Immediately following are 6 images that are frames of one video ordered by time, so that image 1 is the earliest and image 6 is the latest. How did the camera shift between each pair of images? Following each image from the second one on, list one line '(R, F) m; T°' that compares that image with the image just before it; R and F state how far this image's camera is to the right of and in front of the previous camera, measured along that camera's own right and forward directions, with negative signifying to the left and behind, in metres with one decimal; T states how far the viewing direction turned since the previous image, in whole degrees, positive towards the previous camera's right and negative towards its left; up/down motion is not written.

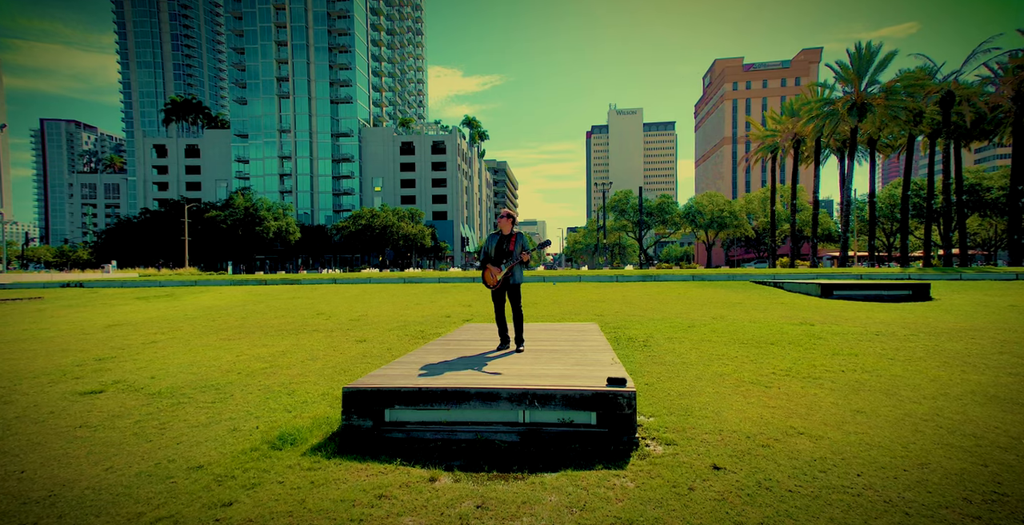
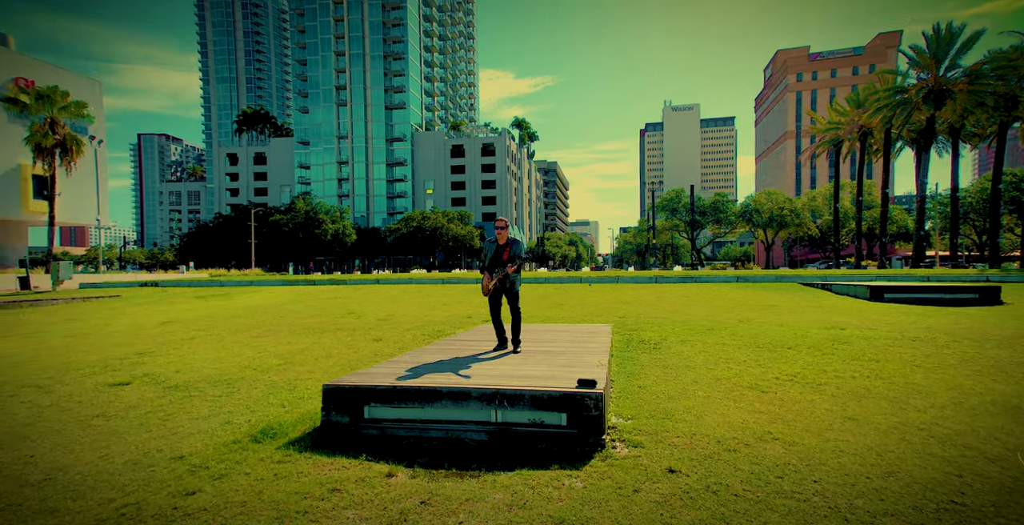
(+0.8, 0.0) m; -6°
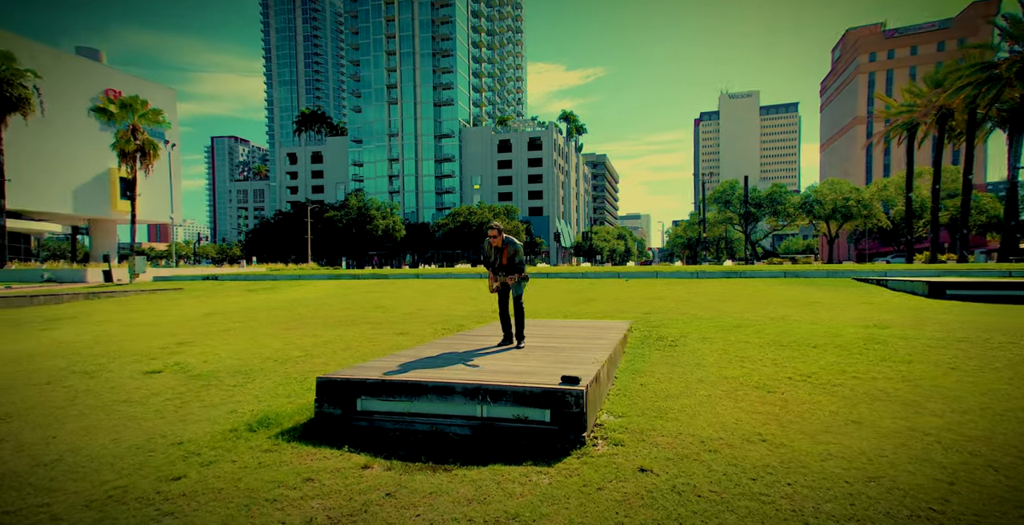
(+0.7, +0.1) m; -6°
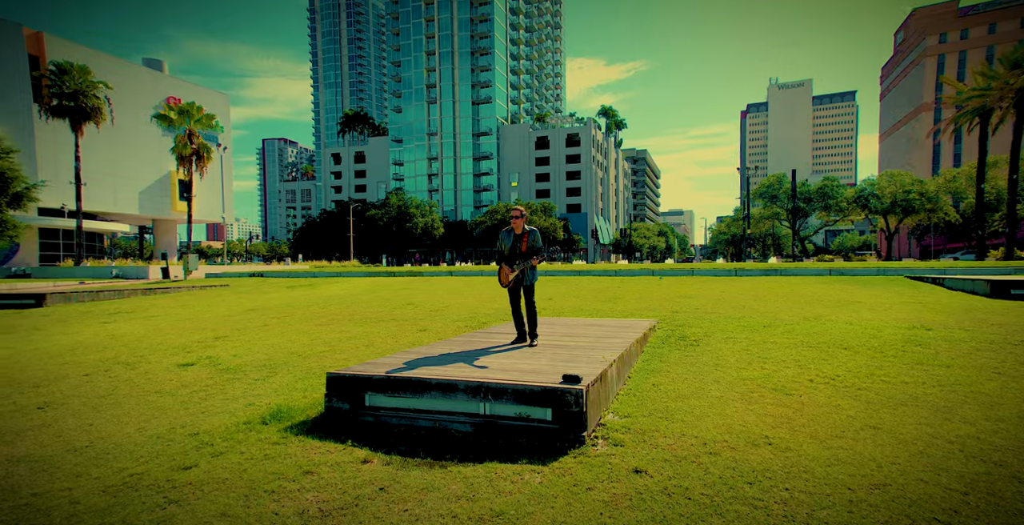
(+0.4, 0.0) m; -4°
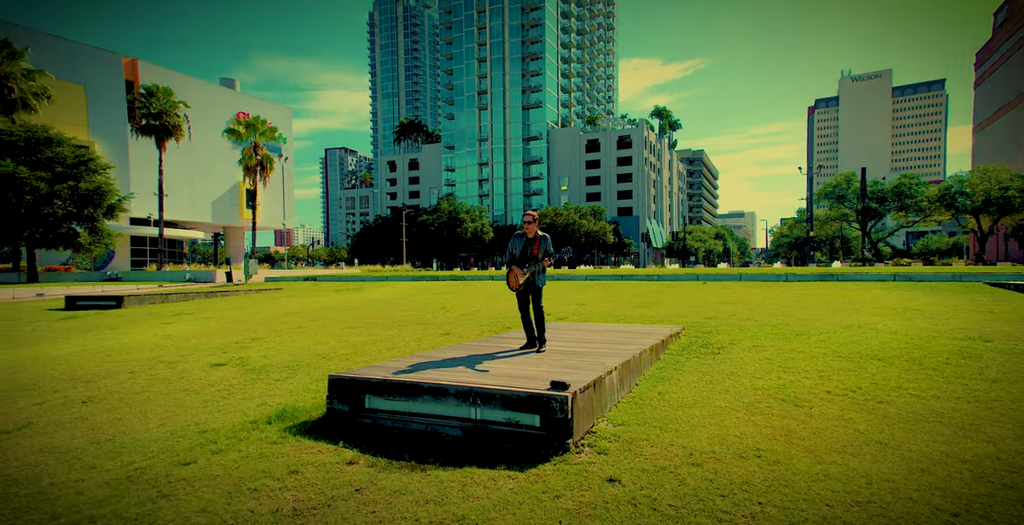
(+0.6, 0.0) m; -6°
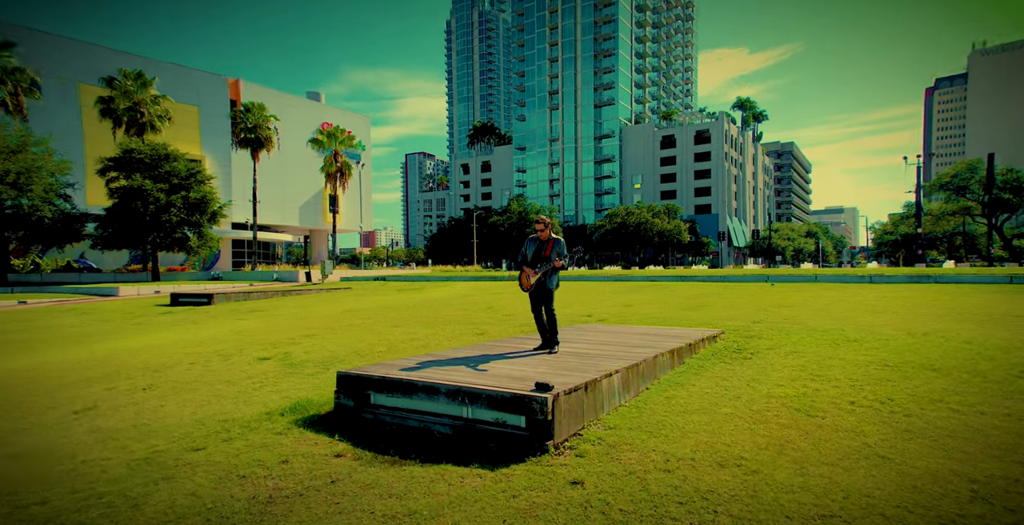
(+0.9, +0.1) m; -8°
